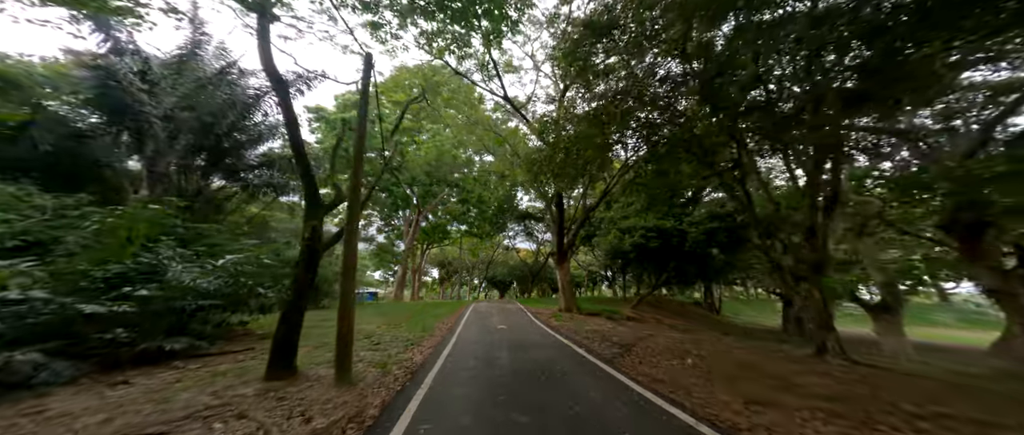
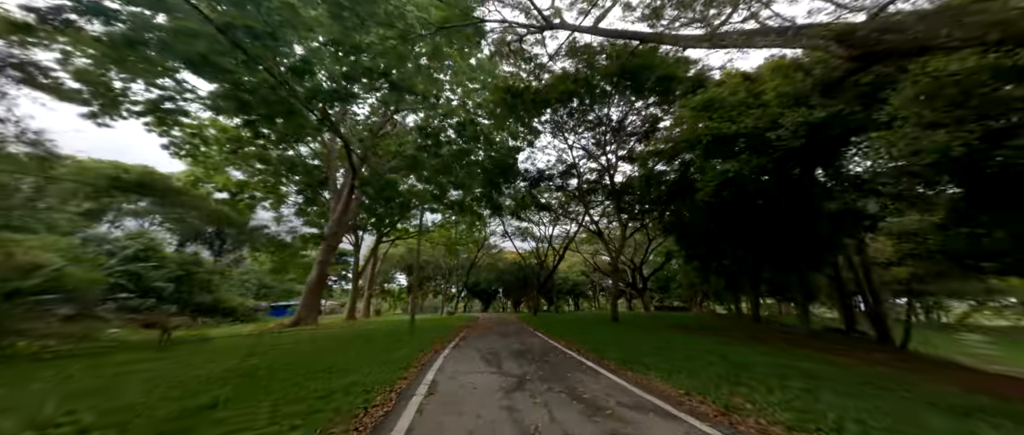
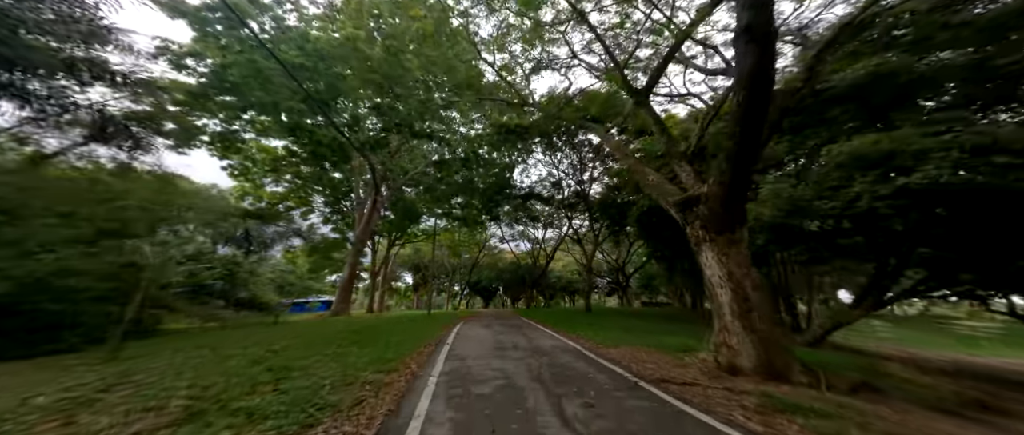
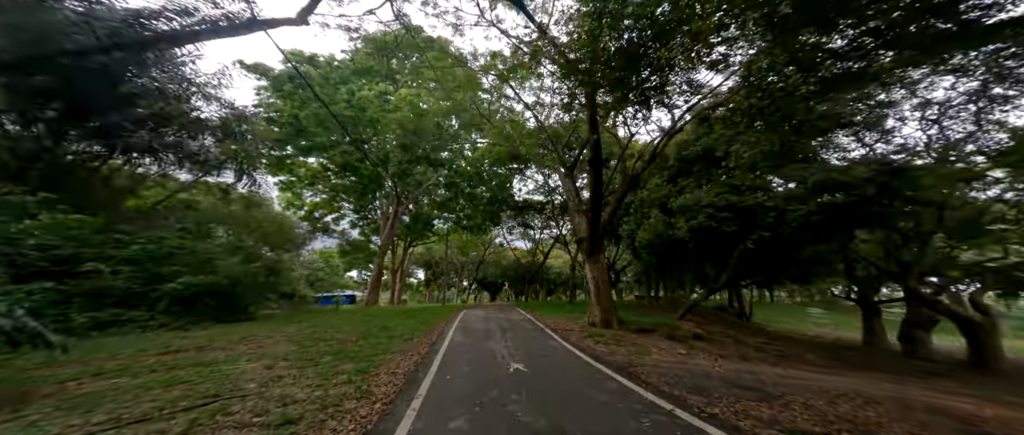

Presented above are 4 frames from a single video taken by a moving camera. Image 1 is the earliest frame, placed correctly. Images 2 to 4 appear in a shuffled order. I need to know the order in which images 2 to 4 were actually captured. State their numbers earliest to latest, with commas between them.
4, 3, 2
